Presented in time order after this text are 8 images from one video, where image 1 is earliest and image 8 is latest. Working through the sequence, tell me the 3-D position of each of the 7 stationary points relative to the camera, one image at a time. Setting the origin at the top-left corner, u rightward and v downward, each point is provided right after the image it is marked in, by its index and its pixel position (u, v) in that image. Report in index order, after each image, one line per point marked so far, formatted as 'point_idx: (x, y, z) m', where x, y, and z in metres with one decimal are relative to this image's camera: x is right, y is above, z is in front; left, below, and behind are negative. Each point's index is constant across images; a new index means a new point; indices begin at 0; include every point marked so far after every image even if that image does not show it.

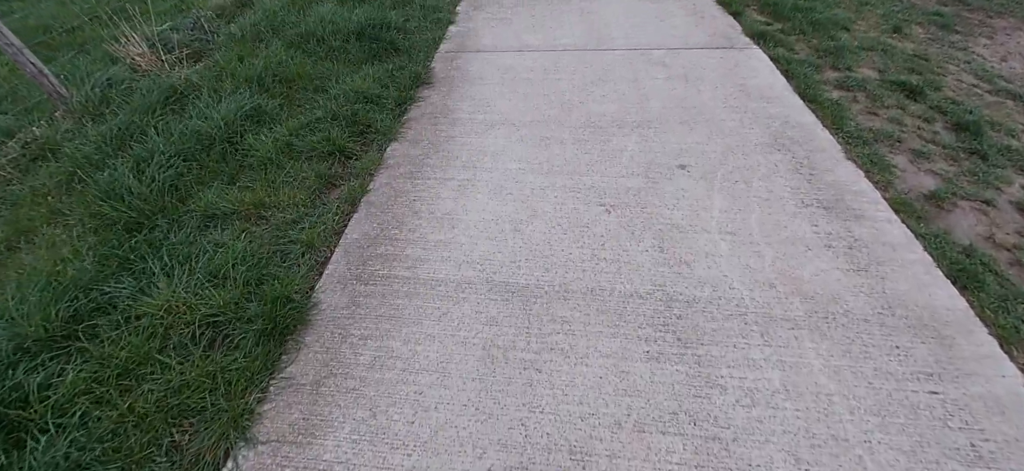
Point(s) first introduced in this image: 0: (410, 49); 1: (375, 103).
0: (-0.8, +1.4, +3.2) m
1: (-0.9, +0.8, +2.6) m
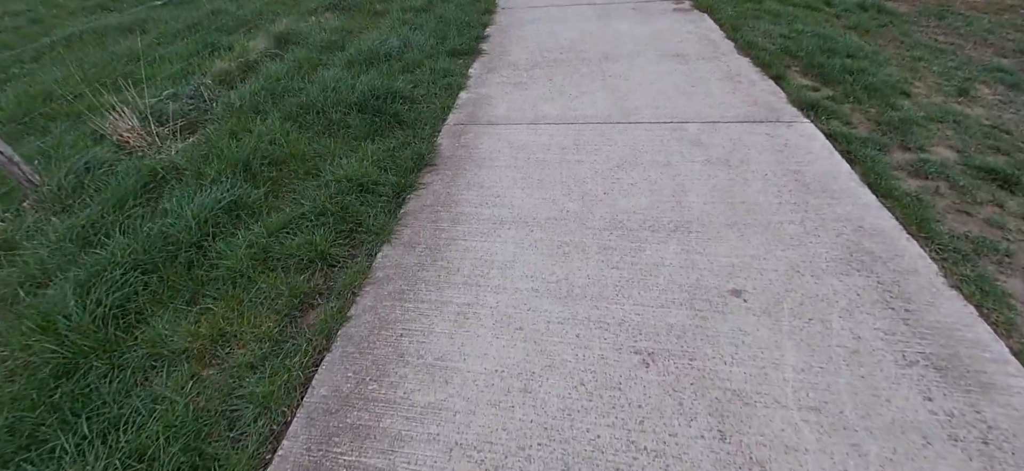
0: (-0.7, +0.8, +2.9) m
1: (-0.8, +0.2, +2.3) m
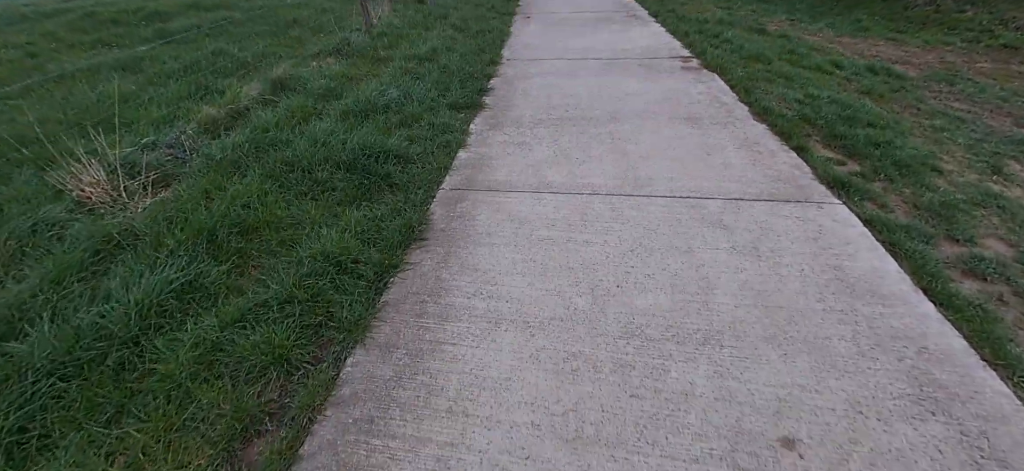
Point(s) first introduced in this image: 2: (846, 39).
0: (-0.7, +0.3, +2.7) m
1: (-0.8, -0.2, +2.0) m
2: (+6.2, +3.6, +7.6) m
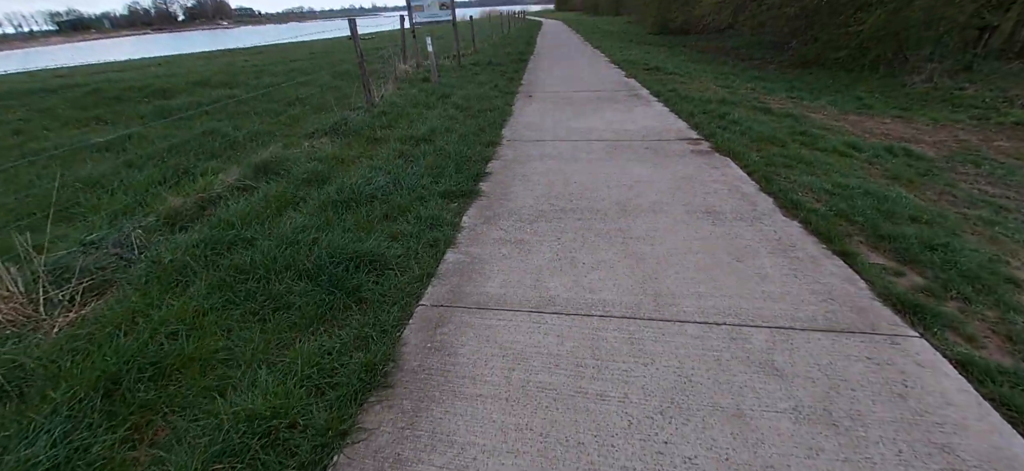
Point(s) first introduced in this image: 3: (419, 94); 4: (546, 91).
0: (-0.7, -0.3, +2.2) m
1: (-0.8, -0.8, +1.5) m
2: (+6.2, +2.2, +7.5) m
3: (-1.7, +2.6, +7.4) m
4: (+0.6, +2.8, +7.8) m
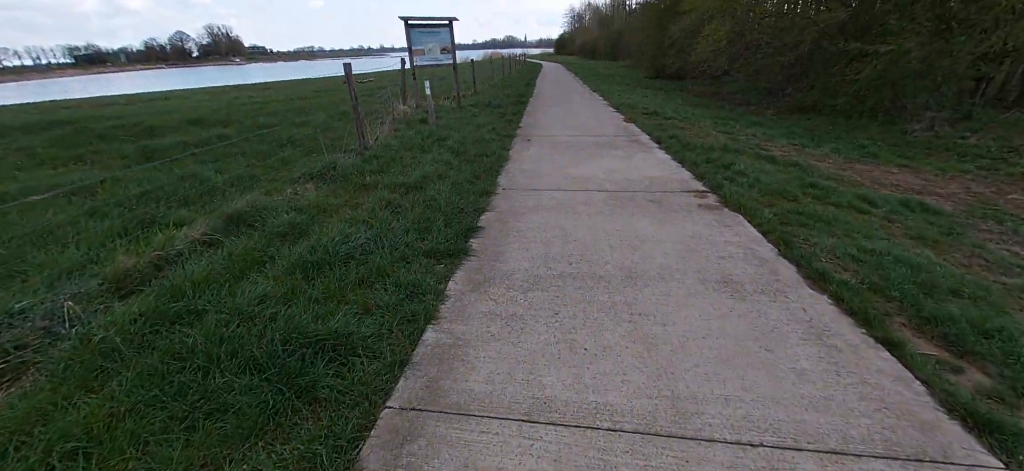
0: (-0.8, -0.7, +1.8) m
1: (-0.9, -1.1, +1.0) m
2: (+6.2, +1.3, +7.3) m
3: (-1.7, +1.7, +7.2) m
4: (+0.6, +1.9, +7.7) m
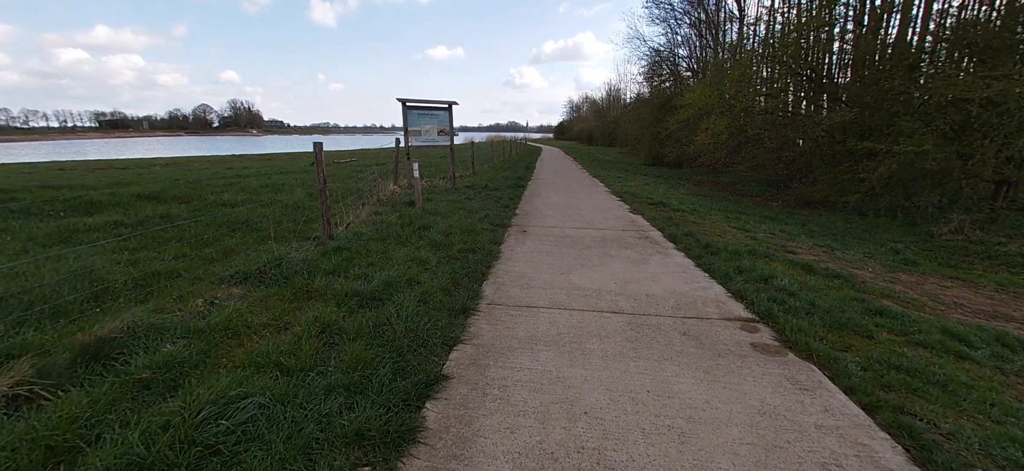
0: (-0.9, -1.3, +0.6) m
1: (-1.0, -1.5, -0.3) m
2: (+6.0, -0.6, +6.3) m
3: (-1.8, +0.2, +6.3) m
4: (+0.5, +0.2, +6.8) m
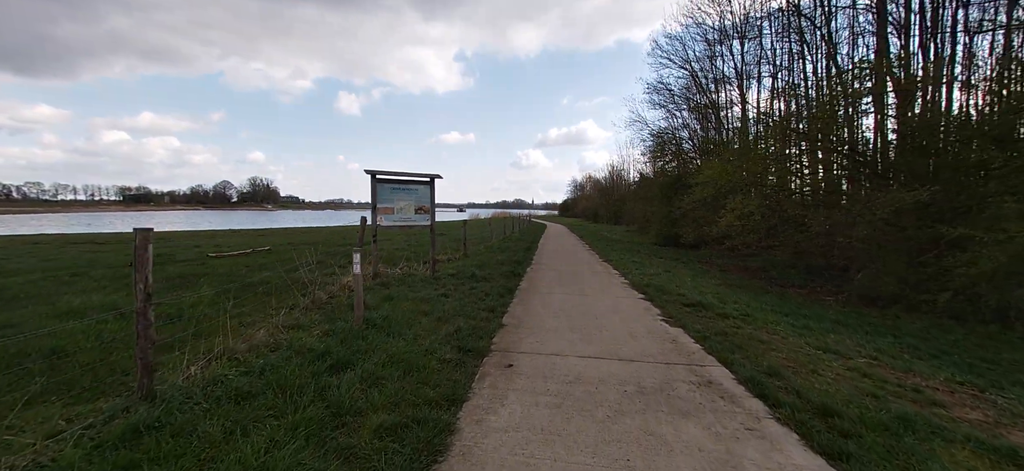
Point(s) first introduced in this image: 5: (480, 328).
0: (-1.2, -1.6, -1.9) m
1: (-1.3, -1.6, -2.8) m
2: (+5.8, -2.0, +3.7) m
3: (-2.0, -1.1, +4.0) m
4: (+0.3, -1.3, +4.4) m
5: (-0.4, -1.2, +5.1) m
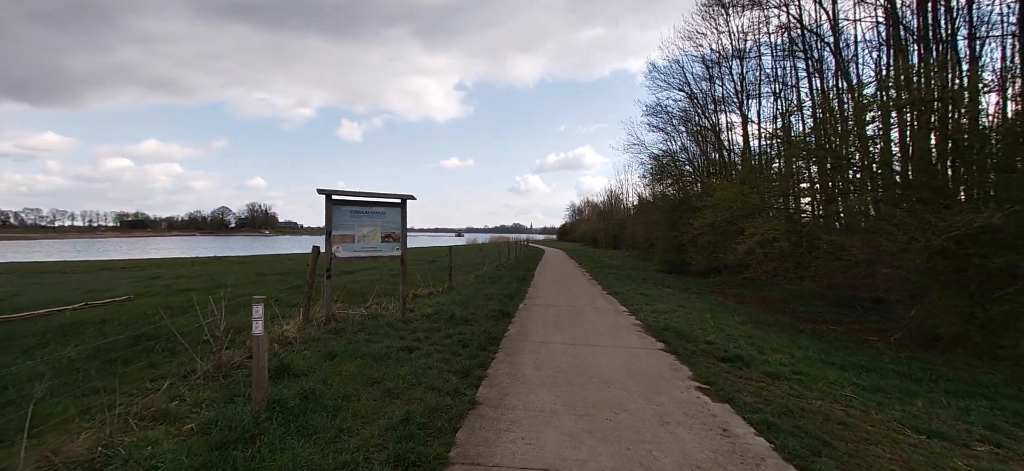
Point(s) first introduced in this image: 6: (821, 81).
0: (-1.4, -1.5, -3.5) m
1: (-1.5, -1.5, -4.4) m
2: (+5.6, -2.2, +2.2) m
3: (-2.2, -1.4, +2.4) m
4: (+0.1, -1.6, +2.9) m
5: (-0.6, -1.5, +3.6) m
6: (+14.9, +7.5, +19.8) m
